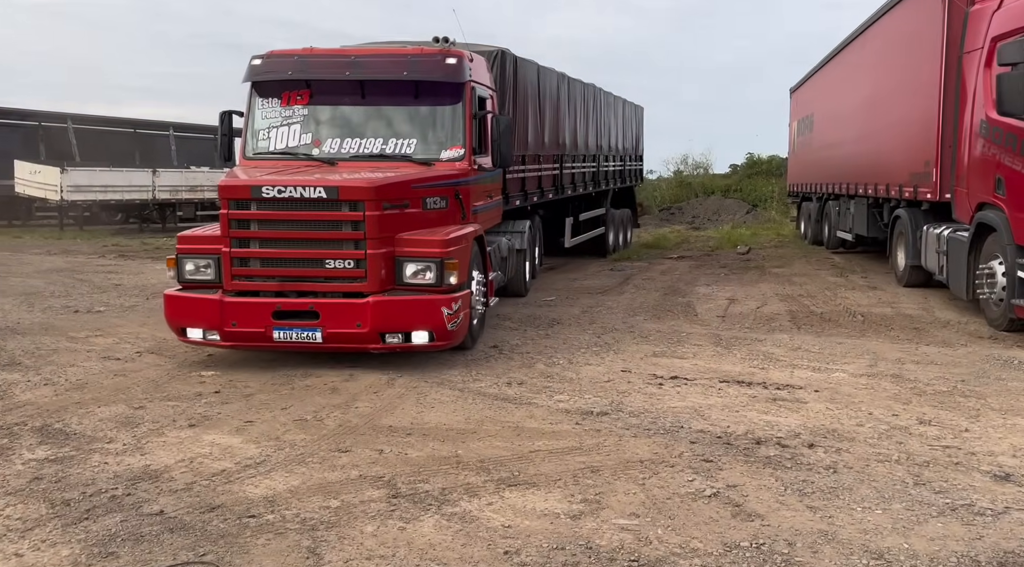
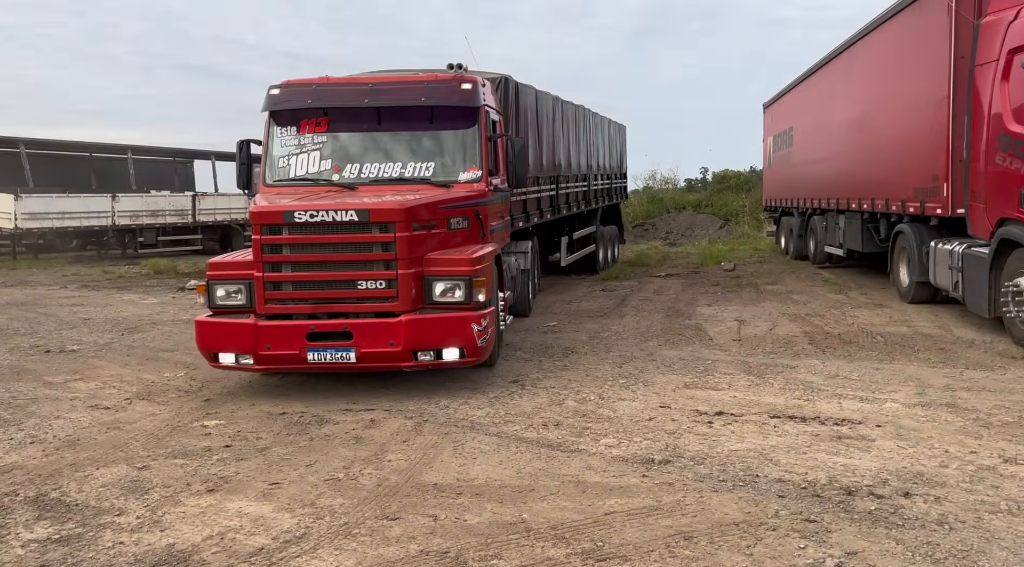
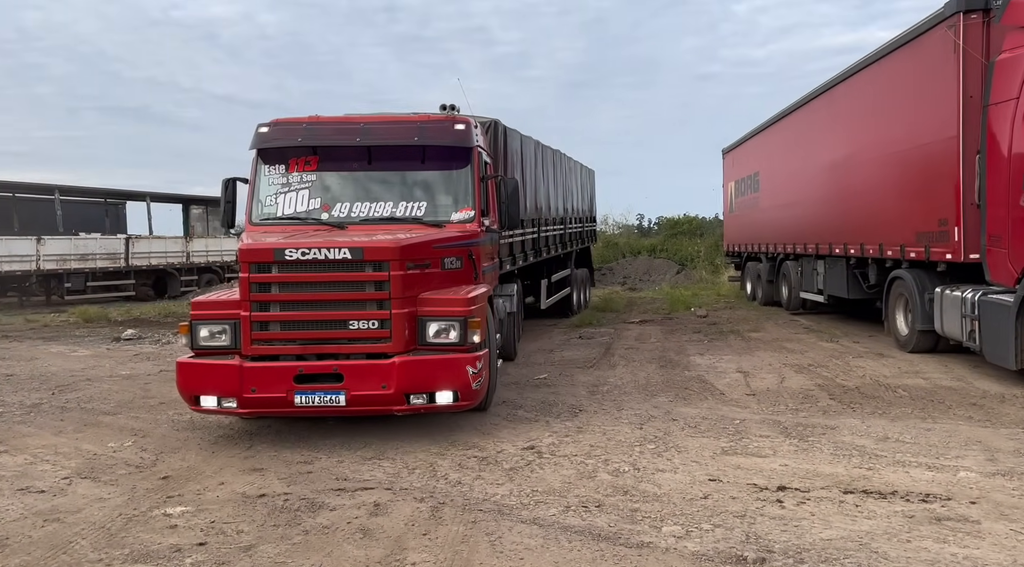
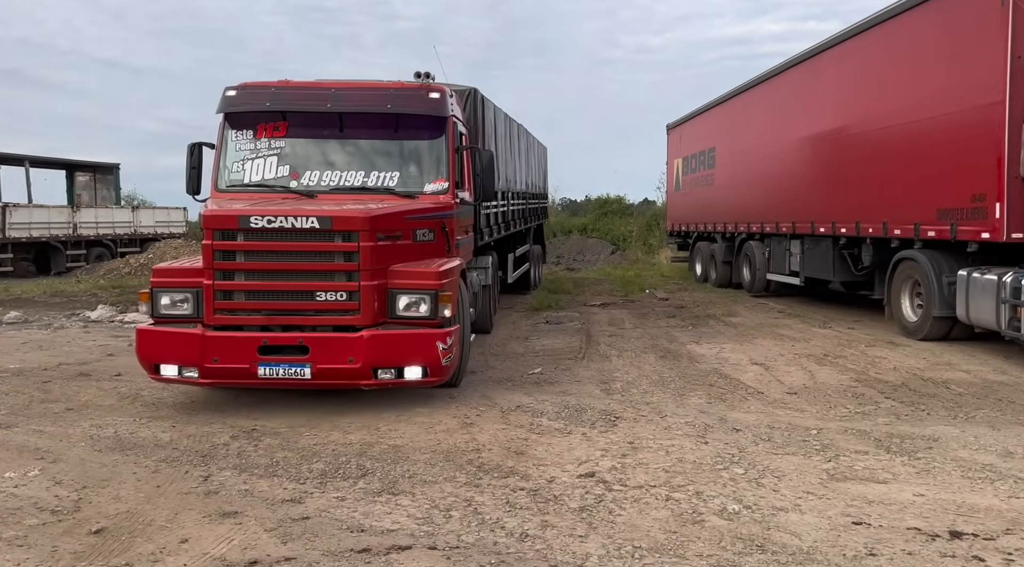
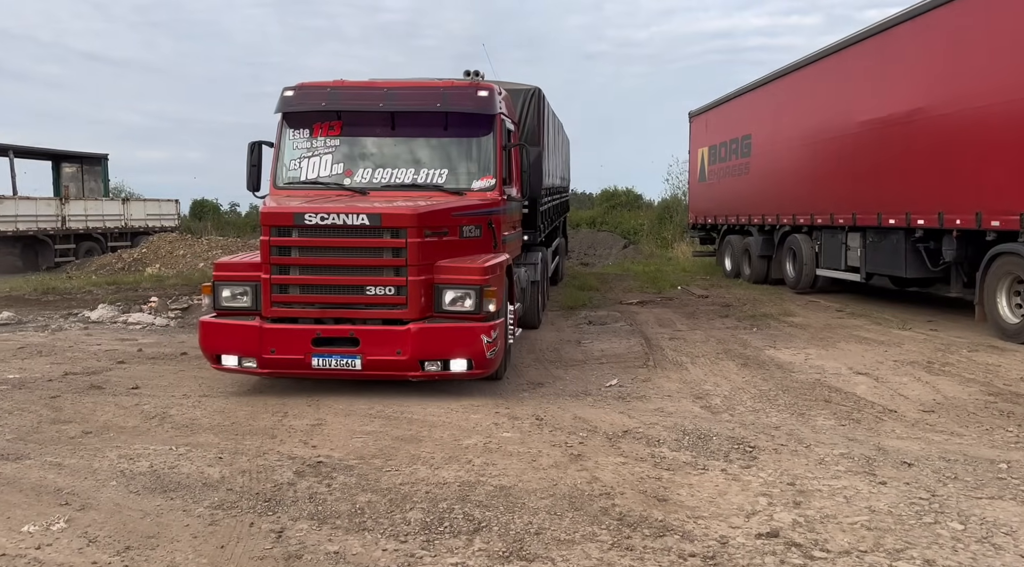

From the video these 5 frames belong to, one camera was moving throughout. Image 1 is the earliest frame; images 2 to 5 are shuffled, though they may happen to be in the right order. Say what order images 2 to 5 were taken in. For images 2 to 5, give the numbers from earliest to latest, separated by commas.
2, 3, 4, 5
